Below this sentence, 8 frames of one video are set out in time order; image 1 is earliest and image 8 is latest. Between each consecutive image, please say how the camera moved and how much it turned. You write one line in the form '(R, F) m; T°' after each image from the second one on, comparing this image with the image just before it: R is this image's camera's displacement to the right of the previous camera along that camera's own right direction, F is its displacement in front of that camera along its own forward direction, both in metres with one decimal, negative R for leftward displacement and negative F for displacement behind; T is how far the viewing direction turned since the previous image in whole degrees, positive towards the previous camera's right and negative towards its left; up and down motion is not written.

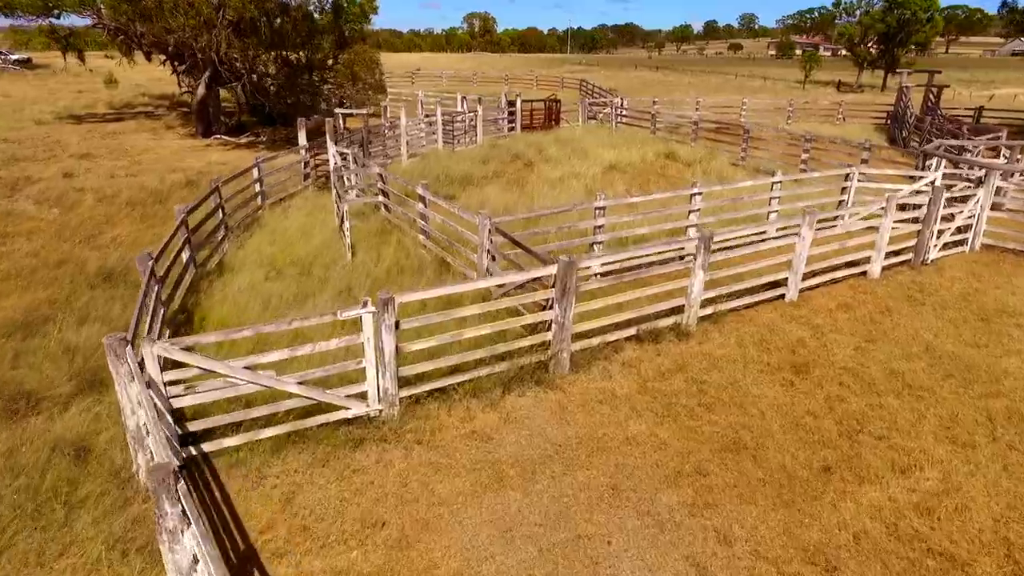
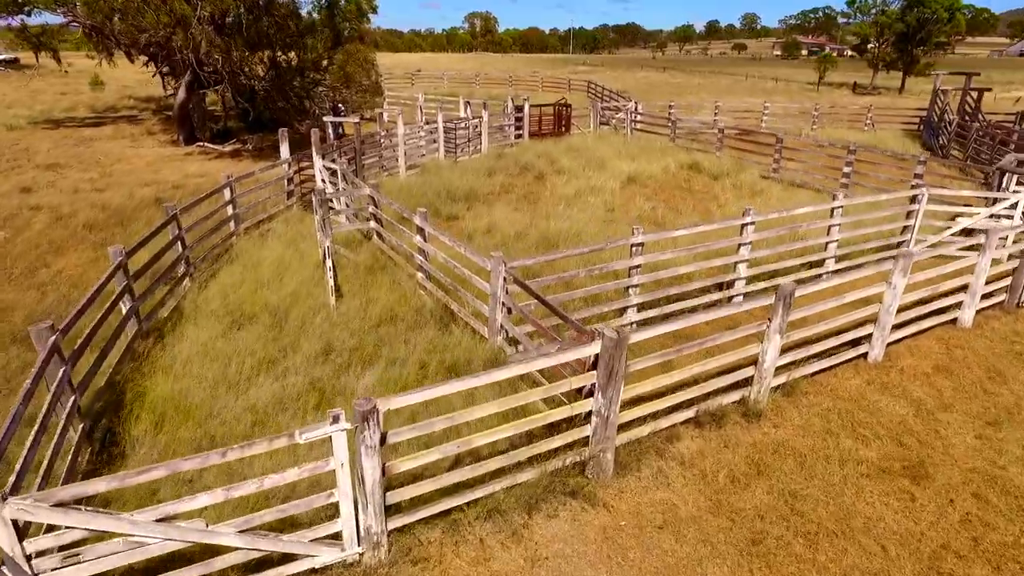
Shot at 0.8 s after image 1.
(-0.2, +1.5) m; 0°
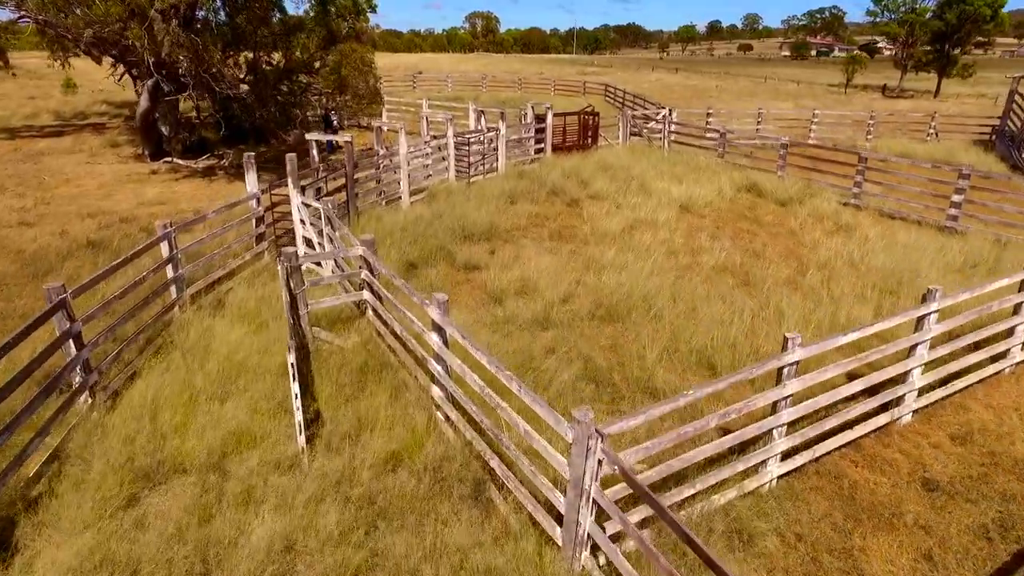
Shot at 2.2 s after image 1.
(-0.6, +2.7) m; 0°
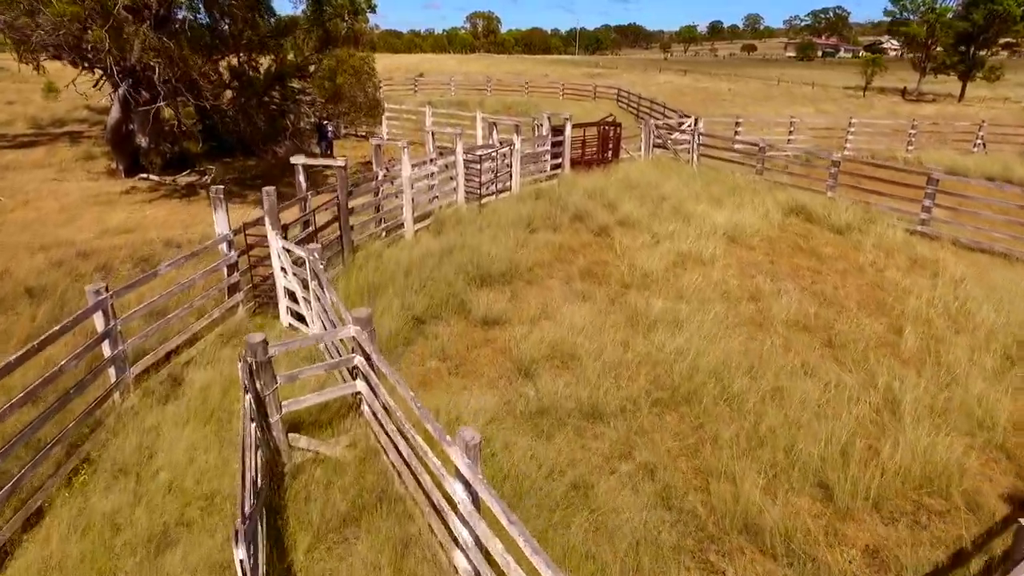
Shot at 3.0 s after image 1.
(-0.4, +1.6) m; 0°
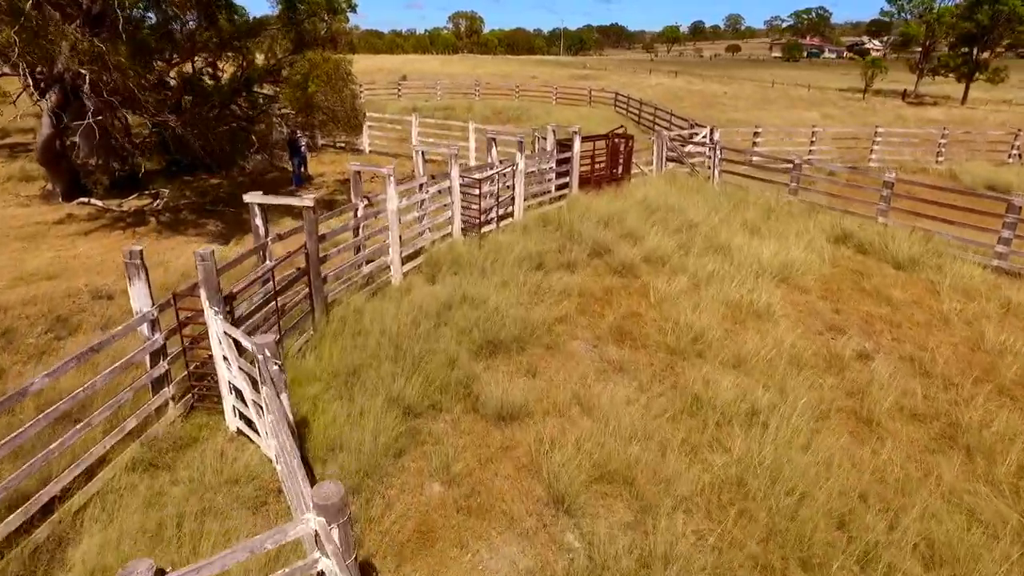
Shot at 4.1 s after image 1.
(-0.4, +1.8) m; +2°
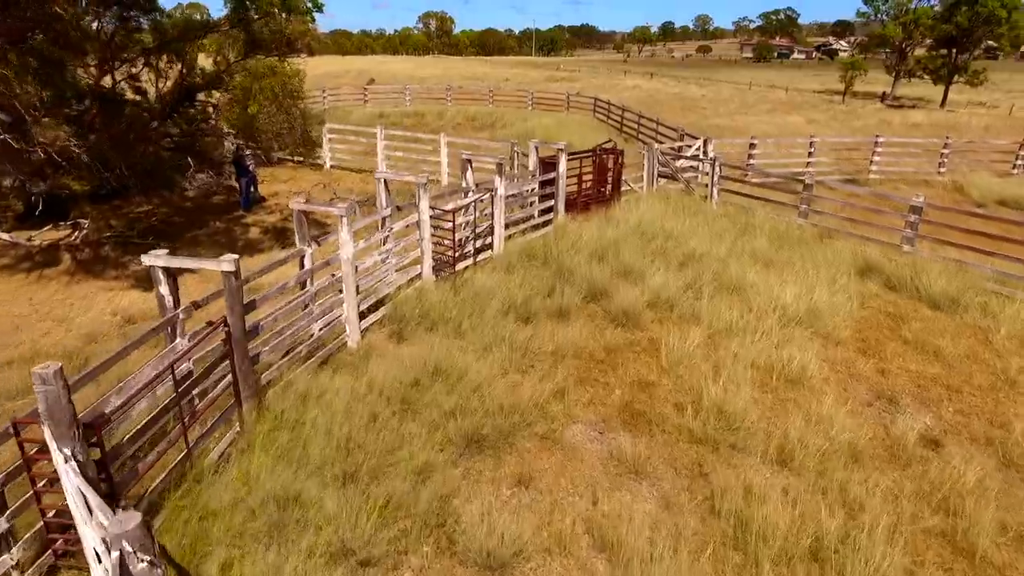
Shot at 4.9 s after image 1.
(-0.1, +1.5) m; +2°
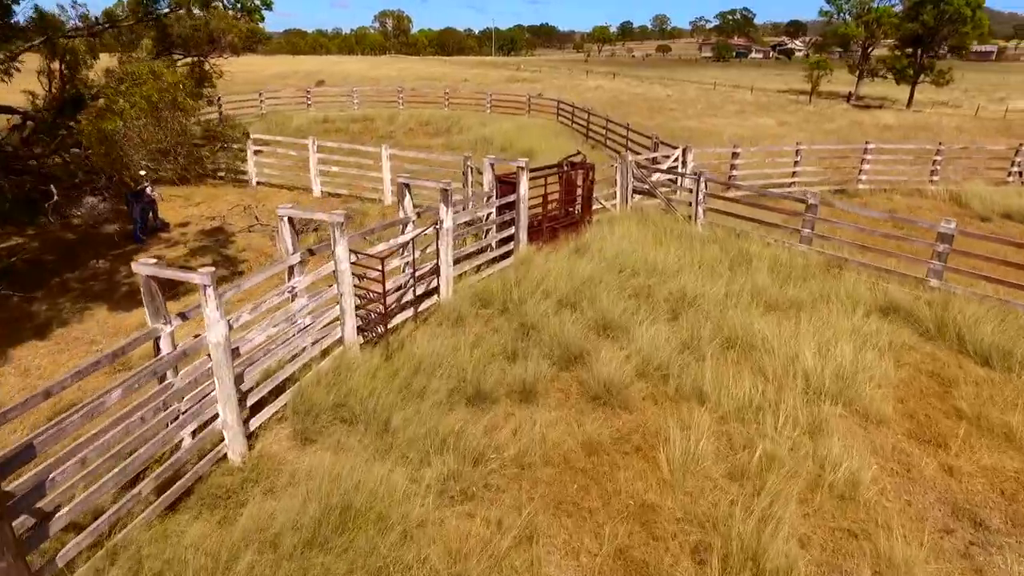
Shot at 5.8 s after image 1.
(+0.2, +1.9) m; +3°
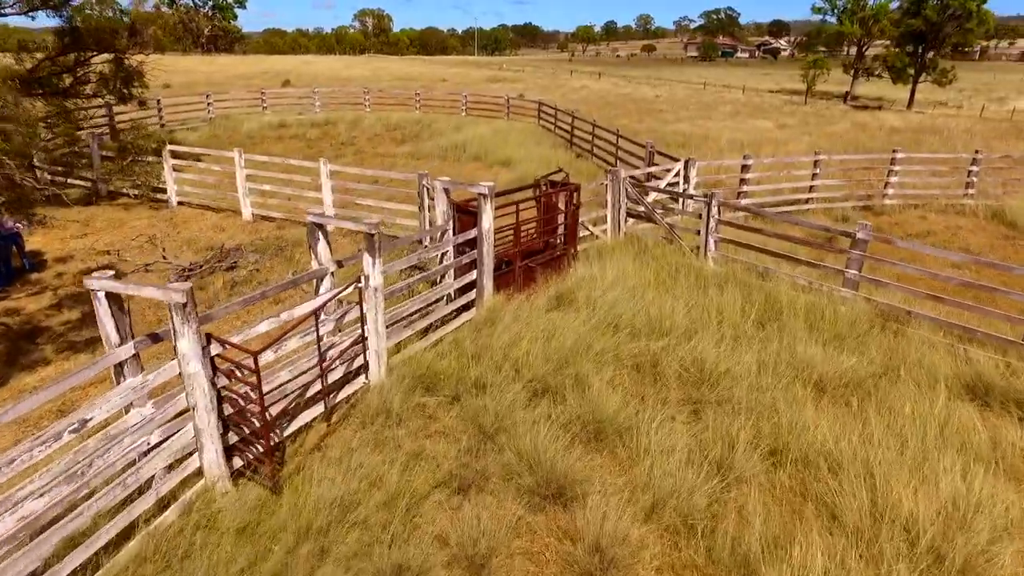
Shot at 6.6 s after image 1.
(+0.3, +2.2) m; +1°
